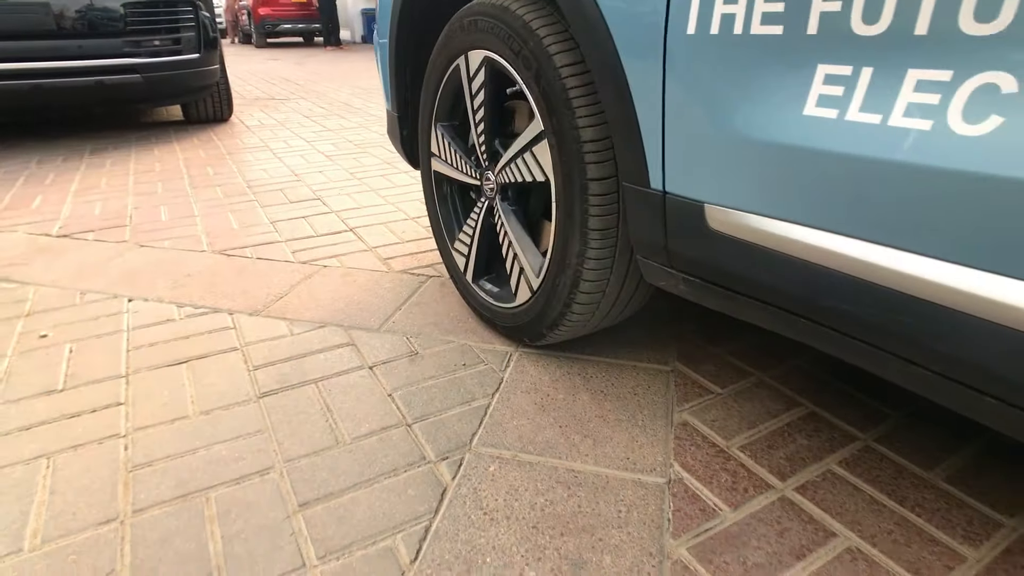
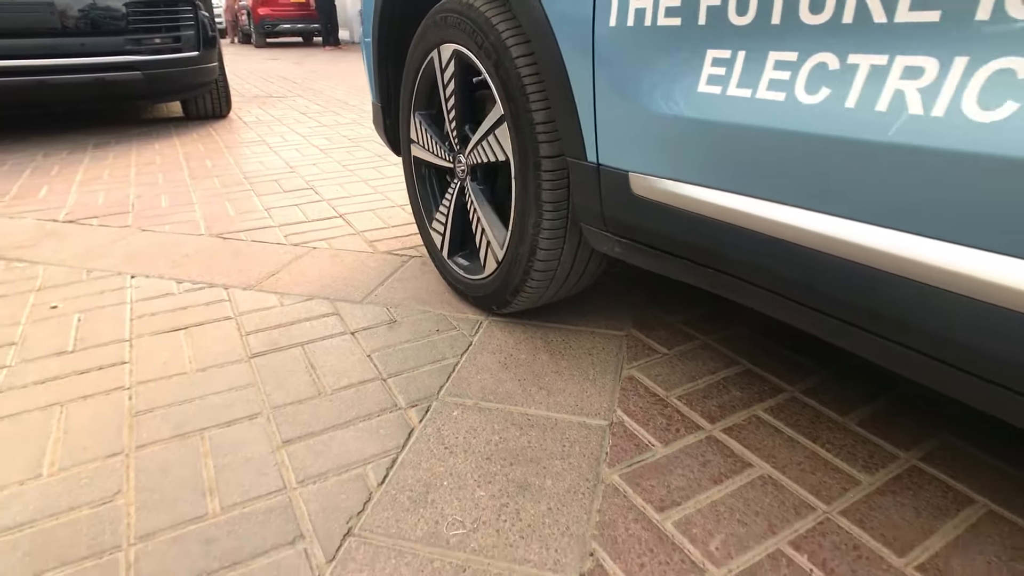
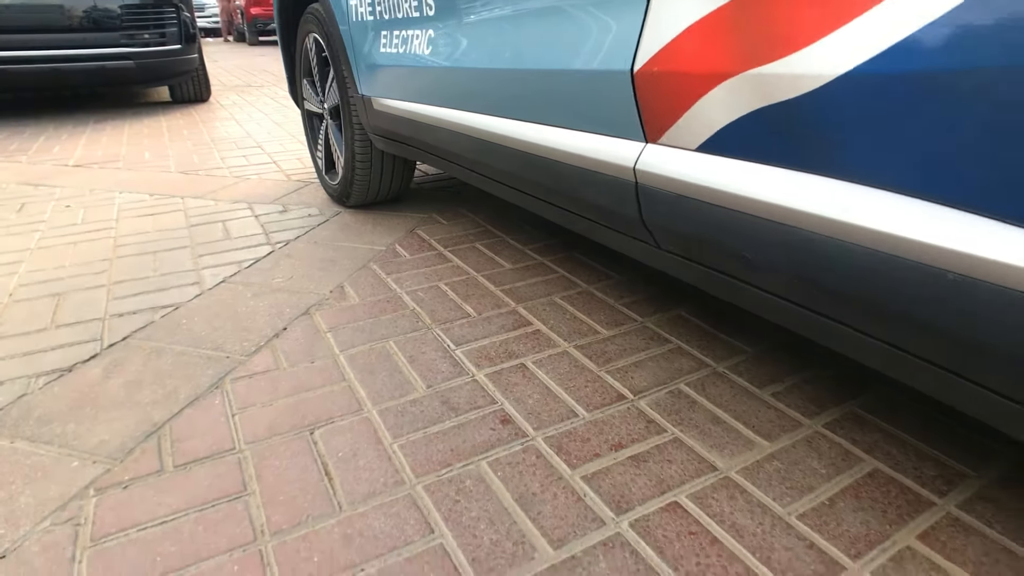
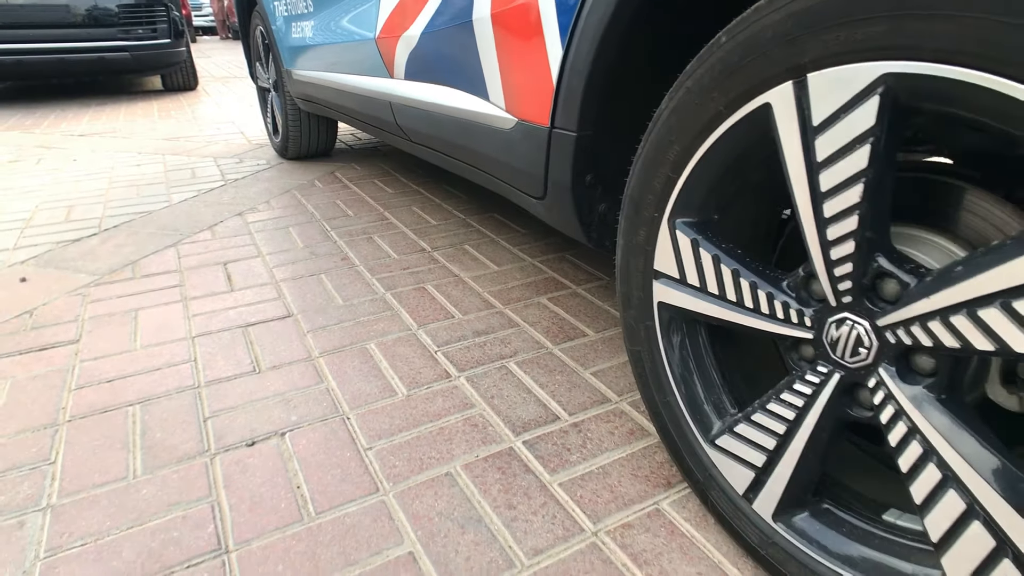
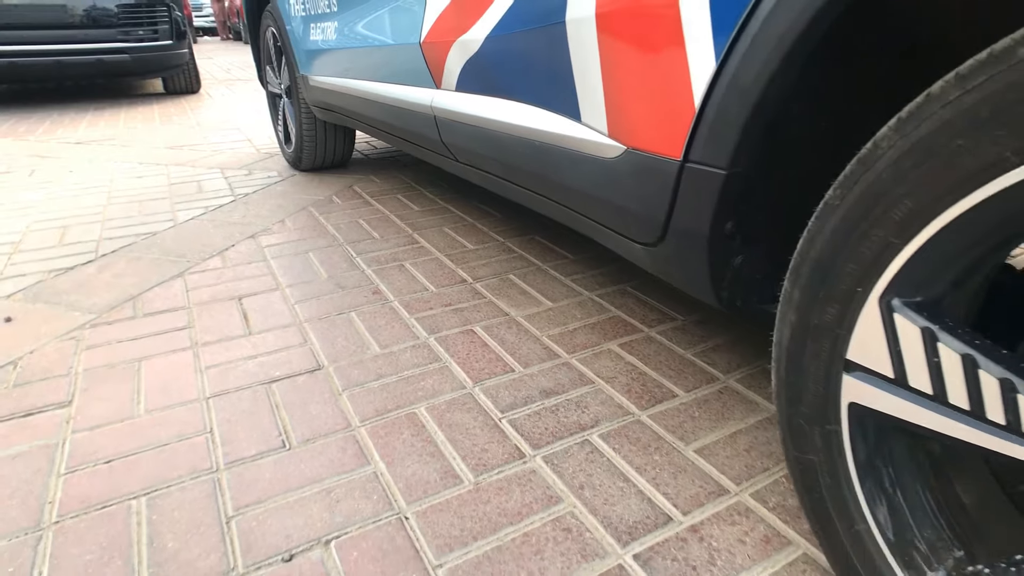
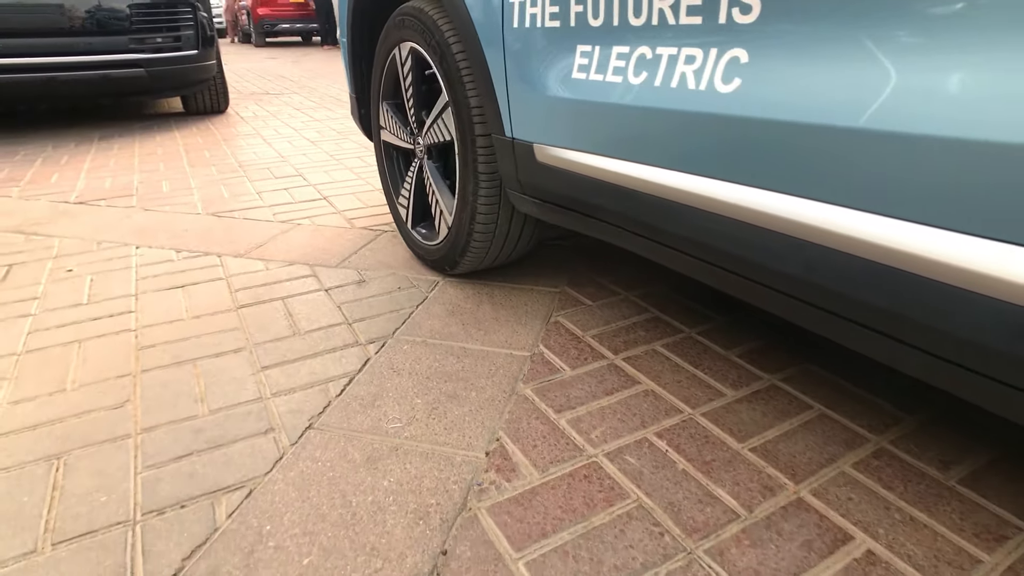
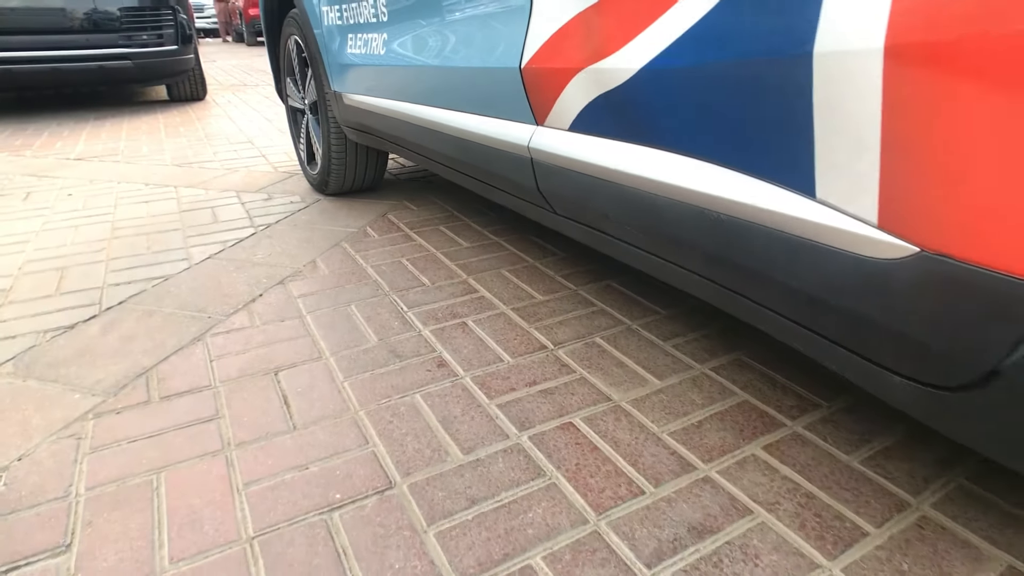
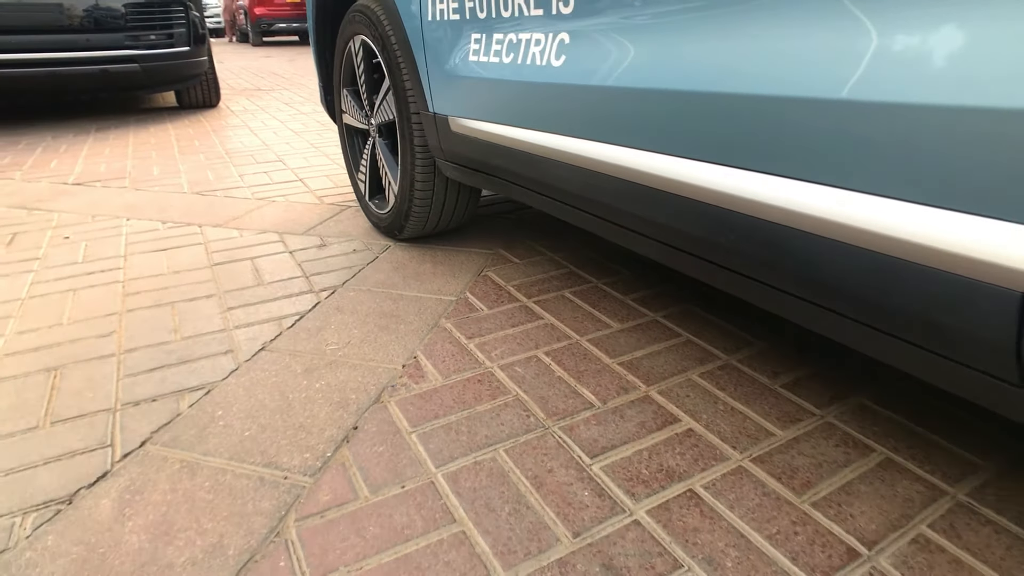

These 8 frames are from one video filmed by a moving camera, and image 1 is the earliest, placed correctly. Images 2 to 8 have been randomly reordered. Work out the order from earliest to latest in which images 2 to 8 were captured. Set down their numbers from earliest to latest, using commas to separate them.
2, 6, 8, 3, 7, 5, 4
